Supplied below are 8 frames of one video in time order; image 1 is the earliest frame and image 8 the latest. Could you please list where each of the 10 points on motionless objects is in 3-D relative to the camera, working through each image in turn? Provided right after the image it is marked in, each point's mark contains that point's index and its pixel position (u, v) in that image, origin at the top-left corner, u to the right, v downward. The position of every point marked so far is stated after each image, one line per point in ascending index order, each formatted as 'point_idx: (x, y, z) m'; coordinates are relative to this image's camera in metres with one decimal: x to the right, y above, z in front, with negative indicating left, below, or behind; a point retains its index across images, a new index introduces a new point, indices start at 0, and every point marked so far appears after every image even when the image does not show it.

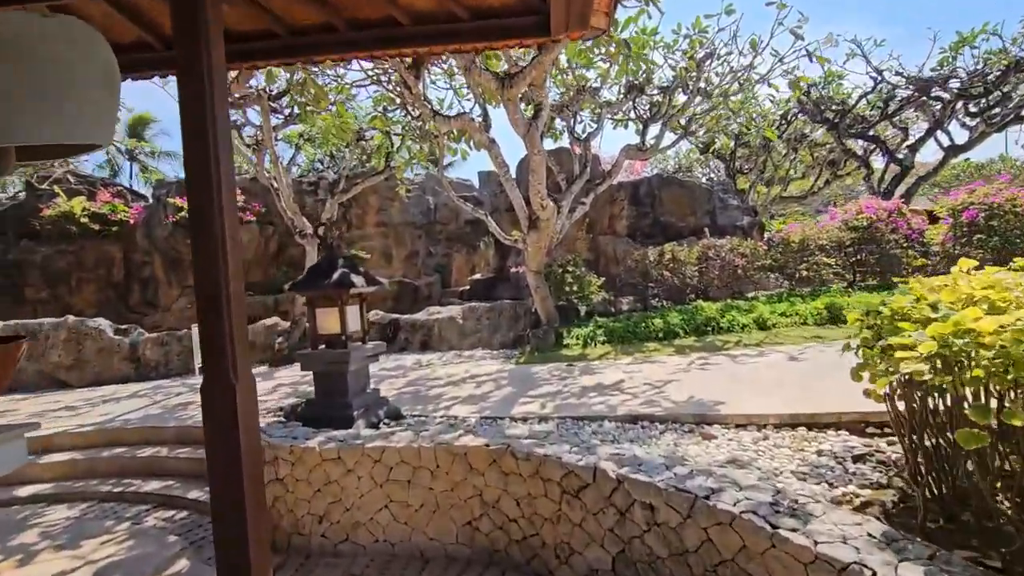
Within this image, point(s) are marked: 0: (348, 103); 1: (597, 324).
0: (-3.1, +3.5, +9.9) m
1: (+1.3, -0.6, +8.0) m
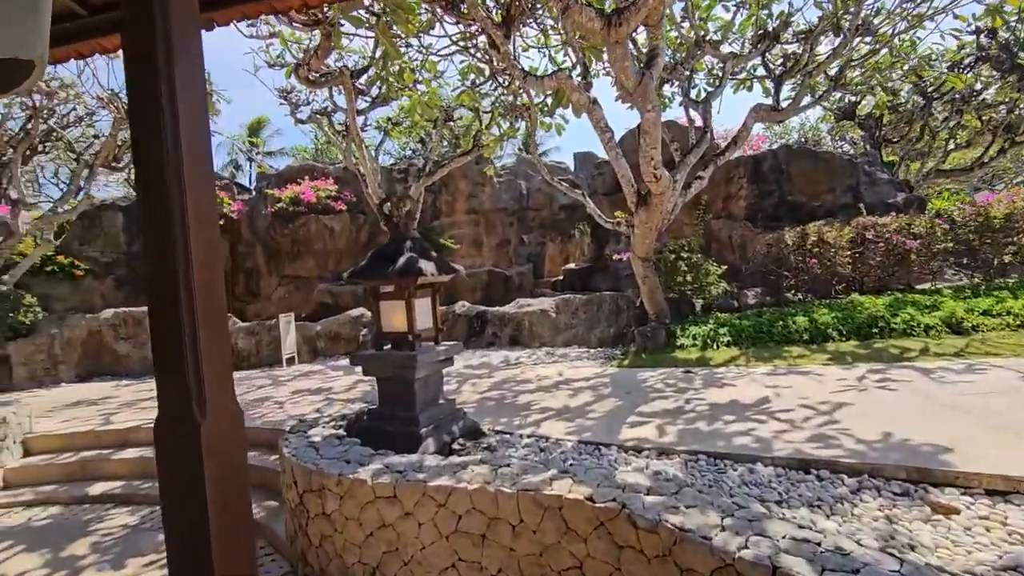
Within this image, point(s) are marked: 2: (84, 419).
0: (-1.4, +3.7, +9.2) m
1: (+2.6, -0.5, +6.6) m
2: (-4.7, -1.4, +5.7) m
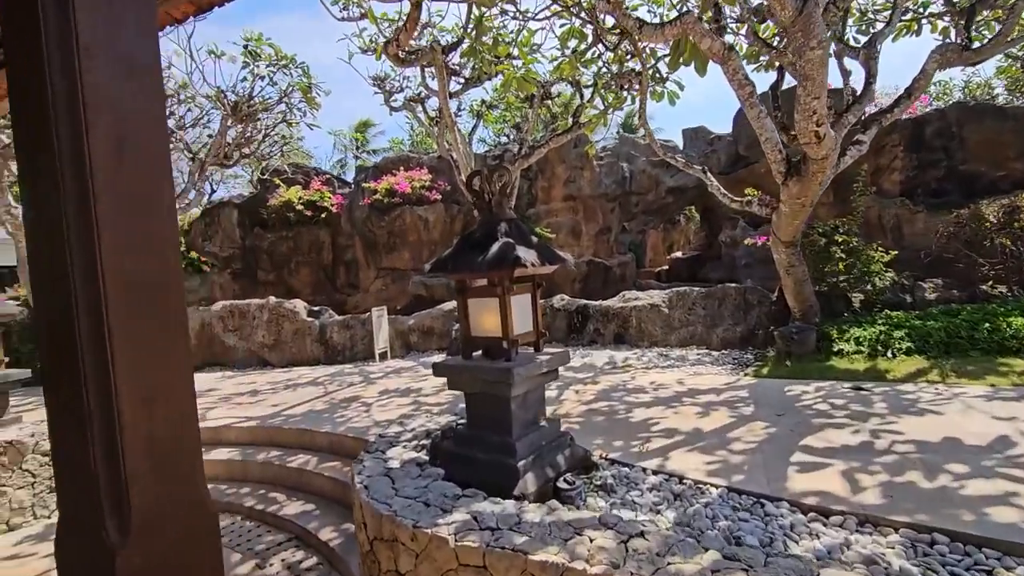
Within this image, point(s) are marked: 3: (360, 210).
0: (+0.3, +3.8, +8.4) m
1: (+3.8, -0.4, +5.2) m
2: (-3.6, -1.4, +5.7) m
3: (-3.8, +2.0, +13.2) m
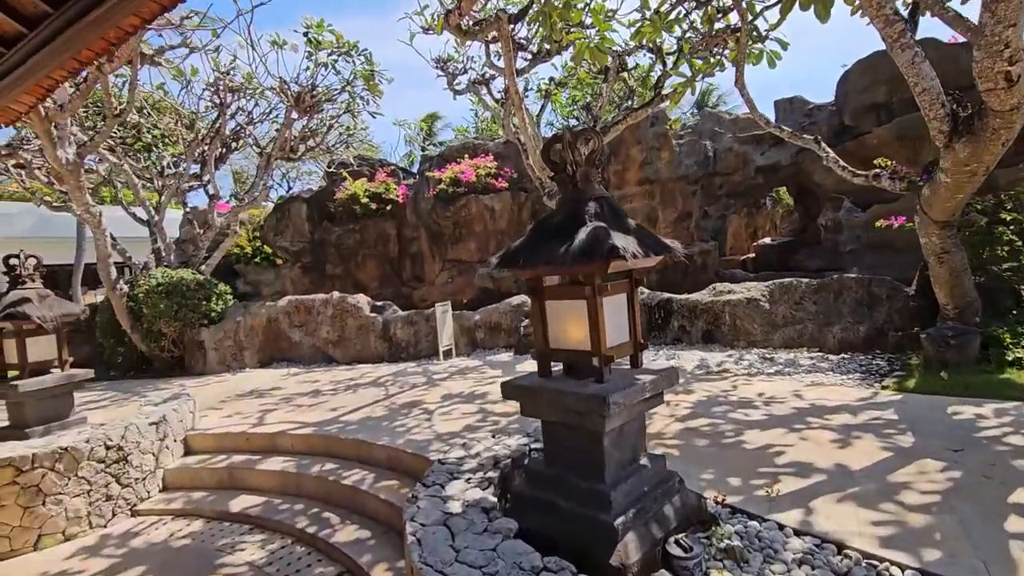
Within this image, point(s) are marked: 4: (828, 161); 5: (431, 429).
0: (+1.4, +3.9, +7.5) m
1: (+4.5, -0.3, +4.0) m
2: (-2.8, -1.3, +5.5) m
3: (-2.1, +2.1, +12.8) m
4: (+3.6, +1.4, +5.9) m
5: (-0.7, -1.2, +4.4) m
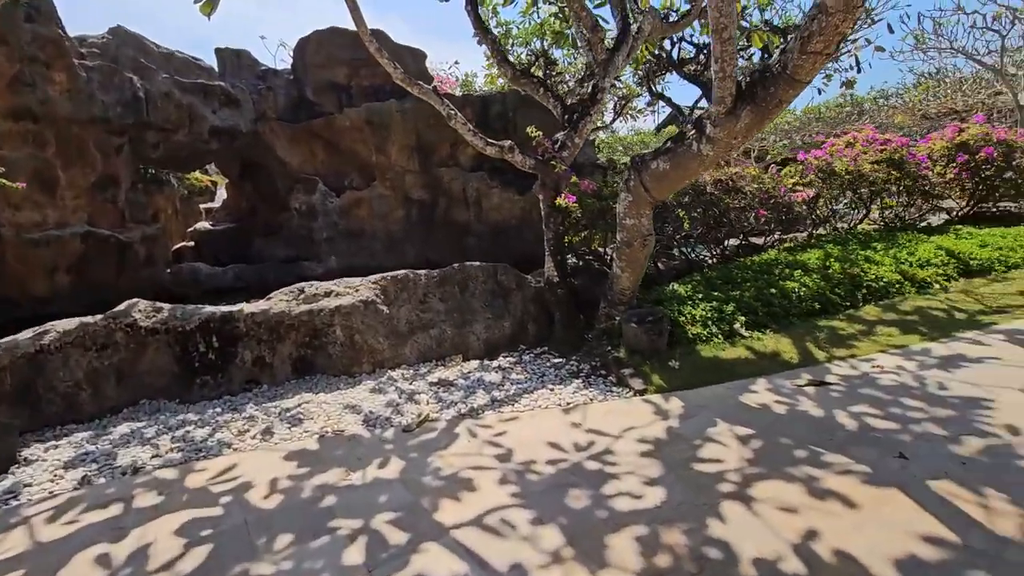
0: (-3.0, +3.7, +3.3) m
1: (+1.7, -0.1, +4.8) m
2: (-2.7, -1.7, -1.0) m
3: (-9.2, +1.6, +2.6) m
4: (-0.4, +1.5, +4.8) m
5: (-0.8, -1.4, +0.4) m
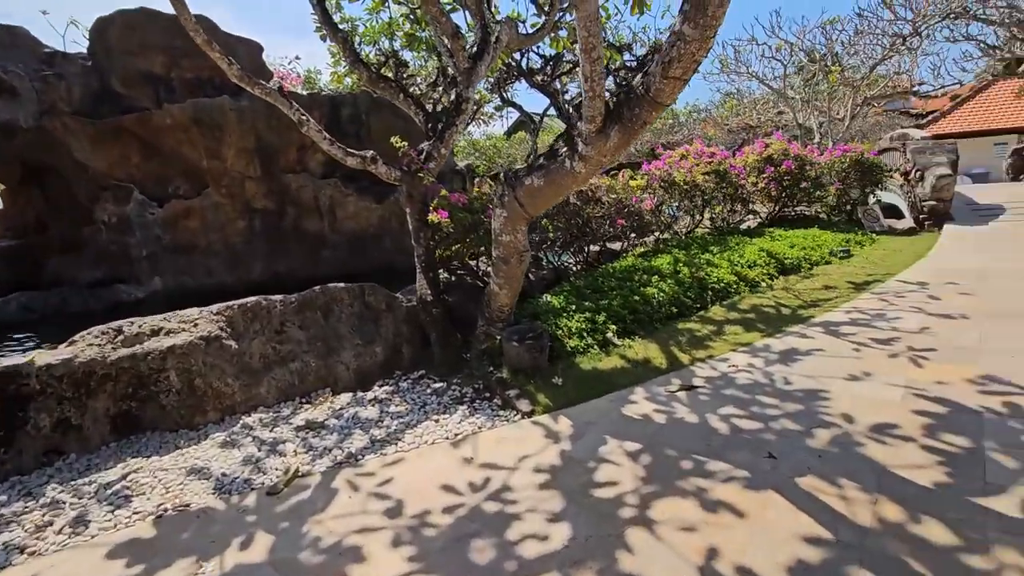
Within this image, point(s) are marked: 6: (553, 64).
0: (-3.8, +3.4, +2.2) m
1: (+0.5, -0.2, +4.9) m
2: (-2.0, -2.0, -1.9) m
3: (-9.5, +0.9, -0.1) m
4: (-1.6, +1.3, +4.3) m
5: (-0.7, -1.6, 0.0) m
6: (+0.7, +3.8, +8.9) m
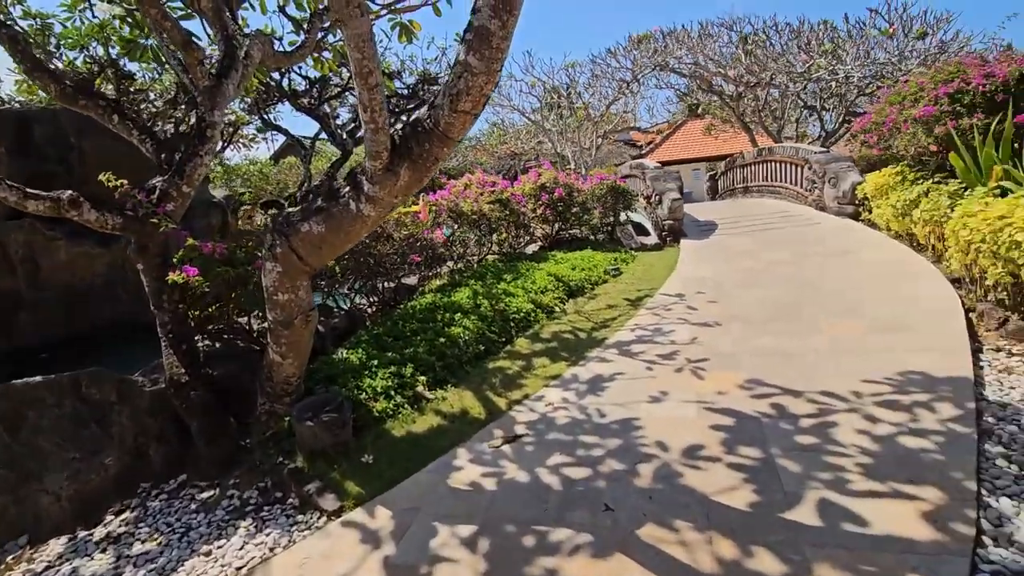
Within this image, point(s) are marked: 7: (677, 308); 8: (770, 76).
0: (-4.5, +2.7, +0.2) m
1: (-1.2, -0.7, +4.3) m
2: (-0.7, -2.3, -3.0) m
3: (-8.5, -0.1, -4.2) m
4: (-3.1, +0.7, +2.9) m
5: (-0.3, -1.8, -0.7) m
6: (-3.0, +3.1, +8.1) m
7: (+1.9, -0.2, +5.8) m
8: (+8.2, +6.8, +16.6) m
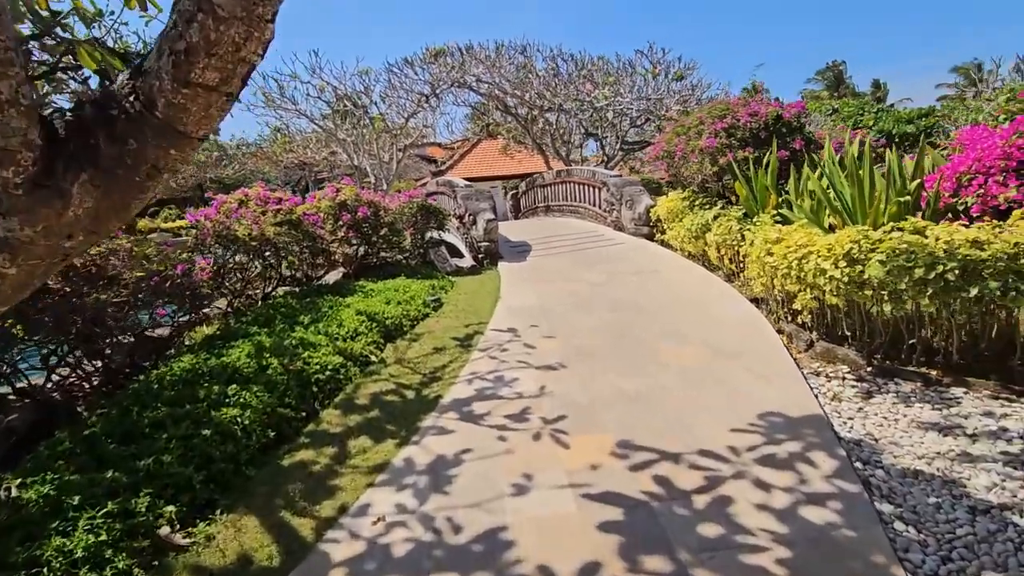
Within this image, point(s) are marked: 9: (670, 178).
0: (-4.0, +2.3, -2.4) m
1: (-2.2, -1.1, +2.6) m
2: (+1.0, -2.4, -4.1) m
3: (-6.0, -0.6, -8.0) m
4: (-3.5, +0.2, +0.7) m
5: (+0.5, -2.1, -1.8) m
6: (-5.5, +2.5, +5.5) m
7: (0.0, -0.6, +5.1) m
8: (+1.6, +6.3, +17.6) m
9: (+2.7, +1.9, +9.0) m
